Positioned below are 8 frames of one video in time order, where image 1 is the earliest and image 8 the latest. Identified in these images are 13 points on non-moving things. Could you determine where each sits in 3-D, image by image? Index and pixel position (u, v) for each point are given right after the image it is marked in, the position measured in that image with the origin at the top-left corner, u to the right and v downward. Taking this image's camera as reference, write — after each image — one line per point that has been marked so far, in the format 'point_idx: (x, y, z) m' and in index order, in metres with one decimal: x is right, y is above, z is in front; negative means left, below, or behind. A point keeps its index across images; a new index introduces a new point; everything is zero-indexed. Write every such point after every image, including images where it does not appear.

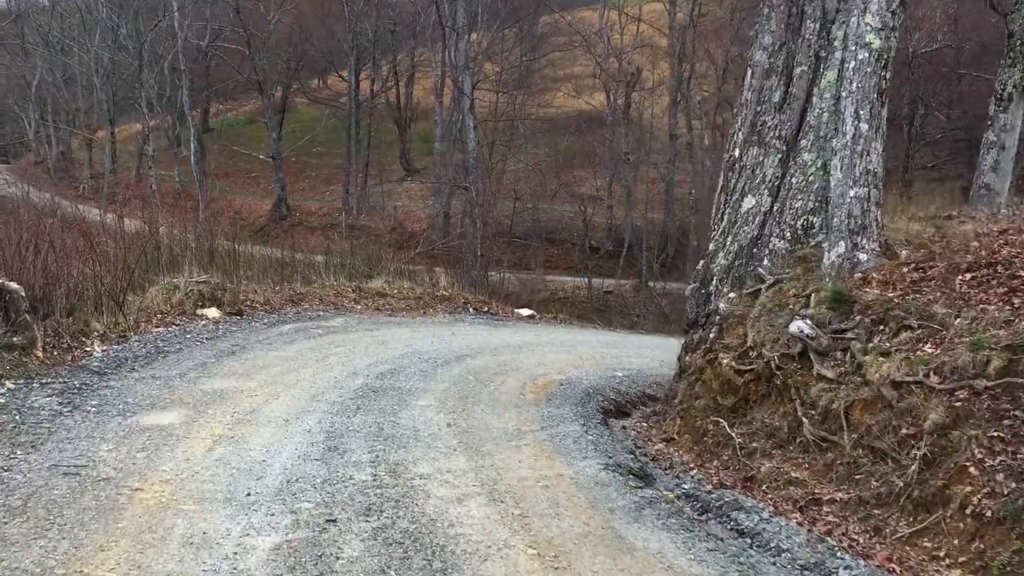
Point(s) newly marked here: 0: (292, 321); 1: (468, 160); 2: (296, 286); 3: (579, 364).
0: (-1.7, -0.3, +7.3) m
1: (-0.8, +2.2, +16.5) m
2: (-2.4, 0.0, +10.4) m
3: (+0.6, -0.6, +7.7) m
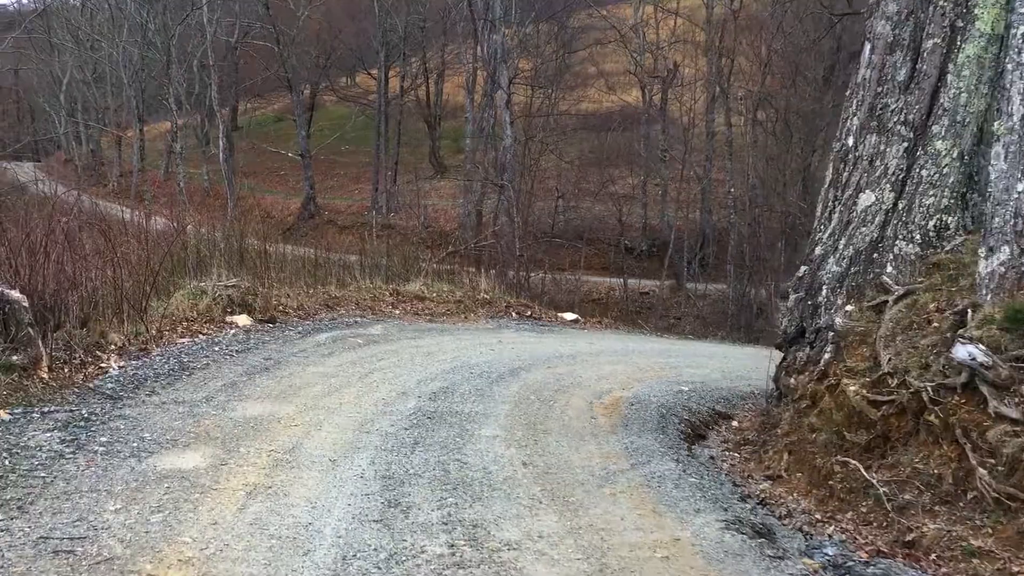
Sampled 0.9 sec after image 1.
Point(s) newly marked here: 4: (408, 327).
0: (-1.3, -0.3, +6.7) m
1: (-0.1, +2.1, +15.8) m
2: (-1.9, 0.0, +9.8) m
3: (+1.0, -0.7, +7.0) m
4: (-0.8, -0.3, +7.7) m
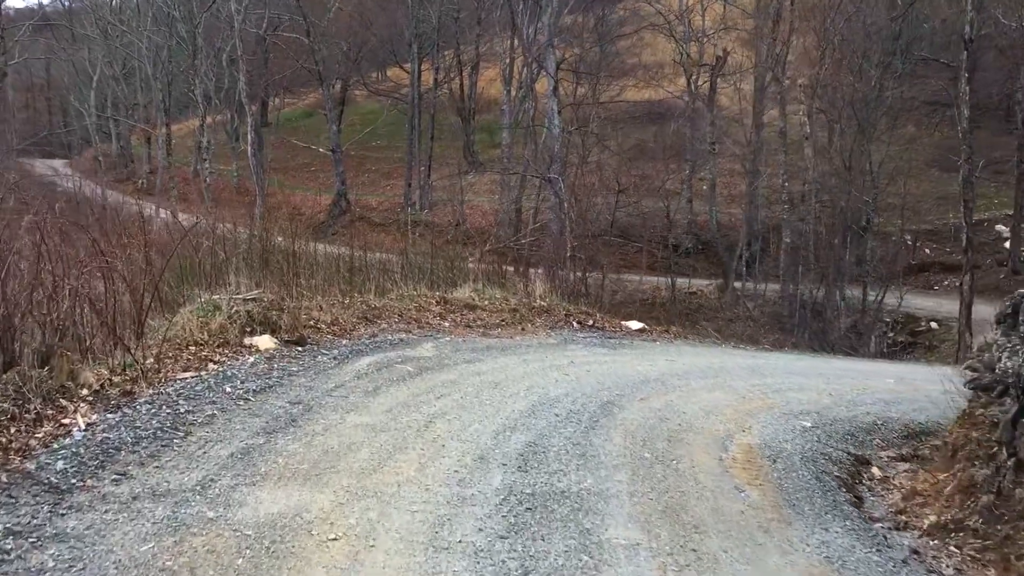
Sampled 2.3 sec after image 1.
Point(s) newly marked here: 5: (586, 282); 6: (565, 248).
0: (-0.8, -0.4, +5.5) m
1: (+0.6, +2.1, +14.6) m
2: (-1.3, -0.1, +8.6) m
3: (+1.5, -0.7, +5.7) m
4: (-0.3, -0.4, +6.5) m
5: (+1.1, +0.1, +13.4) m
6: (+0.7, +0.6, +13.5) m
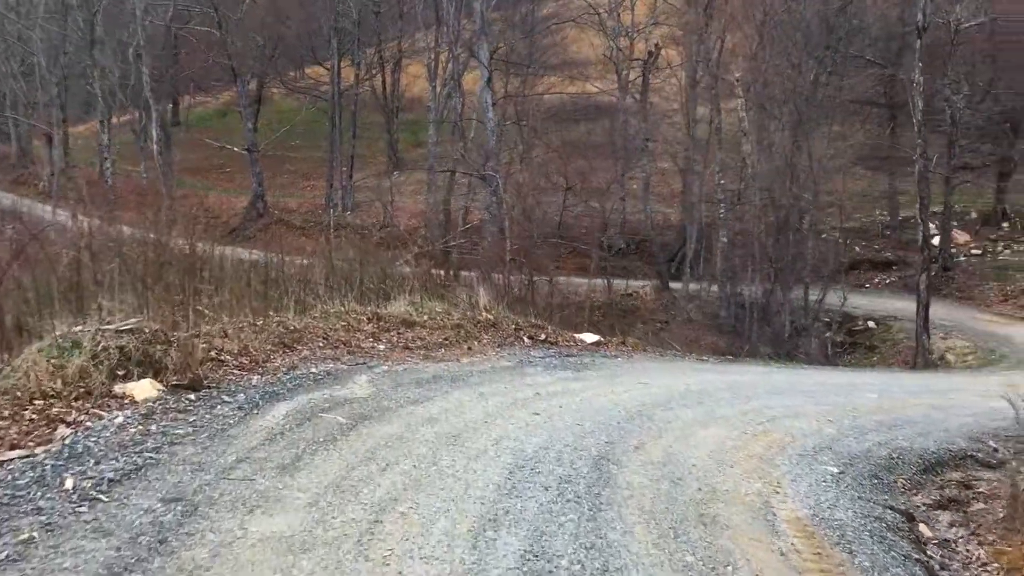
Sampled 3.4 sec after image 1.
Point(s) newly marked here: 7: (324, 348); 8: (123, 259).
0: (-1.0, -0.5, +4.3) m
1: (-0.3, +2.0, +13.4) m
2: (-1.7, -0.2, +7.3) m
3: (+1.3, -0.8, +4.7) m
4: (-0.6, -0.5, +5.3) m
5: (+0.2, 0.0, +12.2) m
6: (-0.1, +0.5, +12.4) m
7: (-1.2, -0.4, +6.0) m
8: (-2.6, +0.2, +6.4) m
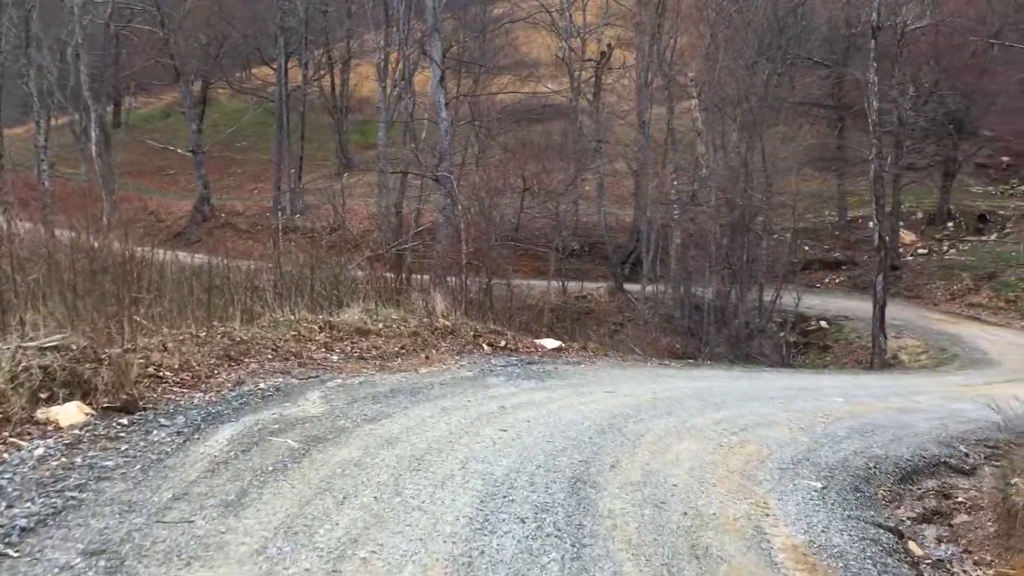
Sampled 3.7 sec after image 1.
0: (-1.2, -0.5, +3.9) m
1: (-1.0, +1.9, +13.1) m
2: (-2.0, -0.3, +6.9) m
3: (+1.1, -0.8, +4.4) m
4: (-0.8, -0.6, +4.9) m
5: (-0.3, -0.1, +11.9) m
6: (-0.7, +0.4, +12.1) m
7: (-1.4, -0.4, +5.6) m
8: (-2.9, +0.1, +5.9) m
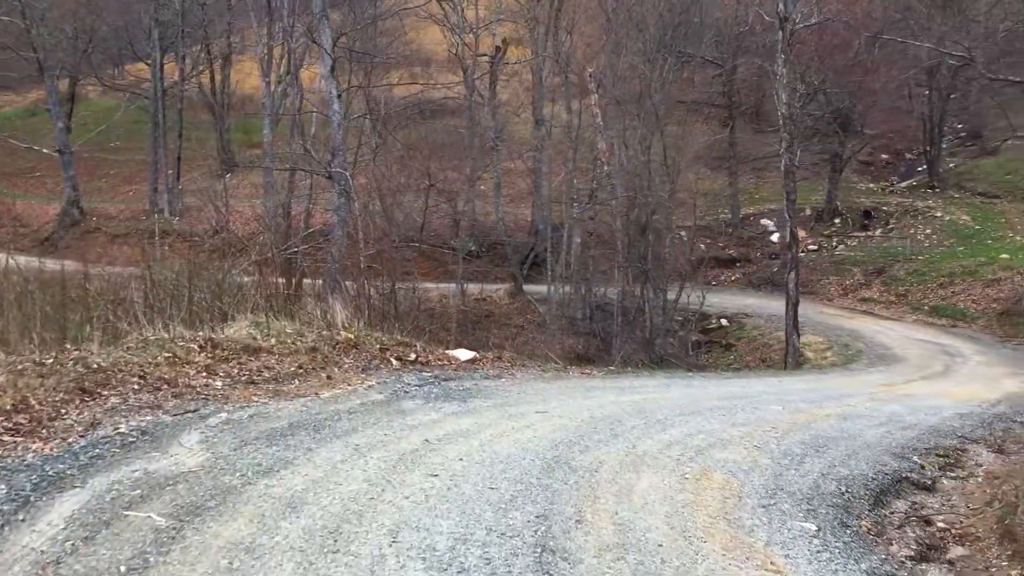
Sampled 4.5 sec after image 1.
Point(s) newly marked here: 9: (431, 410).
0: (-1.4, -0.6, +2.9) m
1: (-2.2, +1.9, +12.1) m
2: (-2.6, -0.4, +5.8) m
3: (+0.8, -0.9, +3.7) m
4: (-1.1, -0.6, +4.0) m
5: (-1.5, -0.1, +11.0) m
6: (-1.8, +0.4, +11.1) m
7: (-1.8, -0.5, +4.6) m
8: (-3.3, 0.0, +4.7) m
9: (-0.4, -0.7, +5.2) m
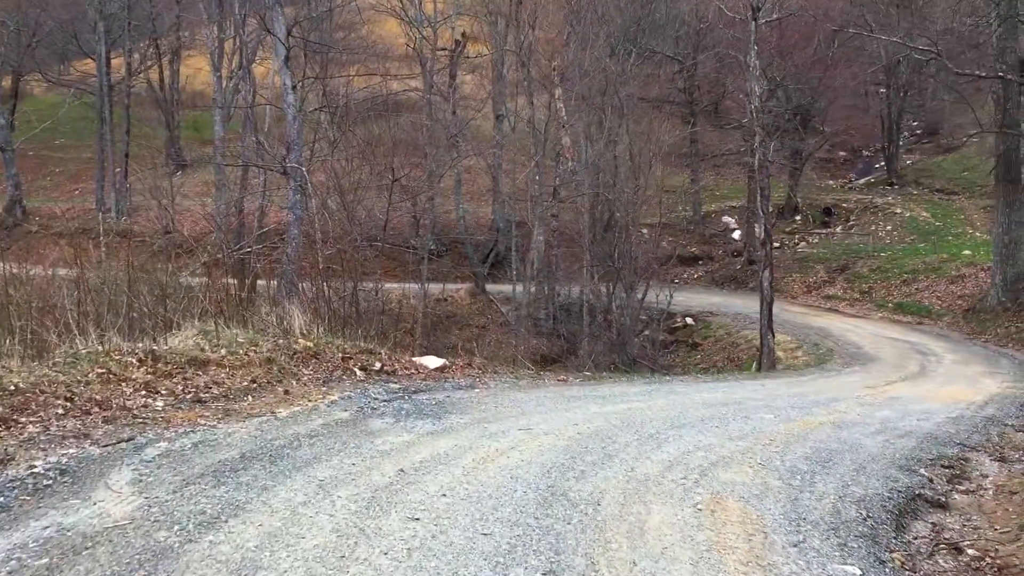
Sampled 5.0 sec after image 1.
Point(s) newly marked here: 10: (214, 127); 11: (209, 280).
0: (-1.3, -0.6, +2.3) m
1: (-2.7, +1.8, +11.4) m
2: (-2.7, -0.4, +5.1) m
3: (+0.8, -0.9, +3.2) m
4: (-1.1, -0.6, +3.4) m
5: (-1.8, -0.1, +10.4) m
6: (-2.2, +0.3, +10.4) m
7: (-1.9, -0.5, +4.0) m
8: (-3.4, 0.0, +4.0) m
9: (-0.5, -0.7, +4.6) m
10: (-6.0, +3.2, +19.0) m
11: (-2.5, +0.1, +7.9) m
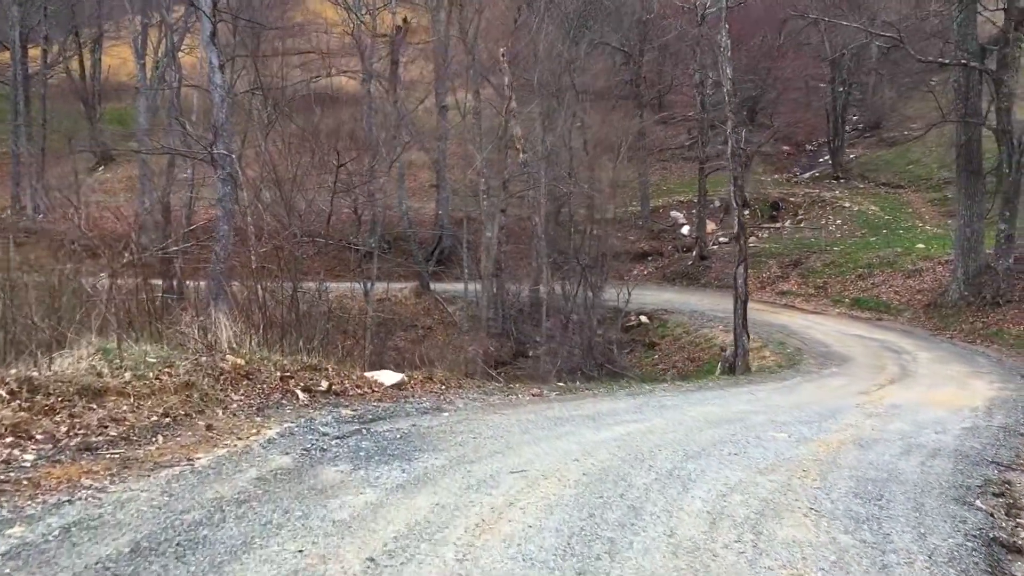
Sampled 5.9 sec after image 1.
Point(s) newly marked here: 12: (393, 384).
0: (-1.2, -0.7, +1.1) m
1: (-3.1, +1.8, +10.1) m
2: (-2.7, -0.4, +3.8) m
3: (+0.9, -0.9, +2.1) m
4: (-1.1, -0.7, +2.2) m
5: (-2.2, -0.2, +9.1) m
6: (-2.6, +0.3, +9.2) m
7: (-1.8, -0.6, +2.7) m
8: (-3.4, -0.1, +2.7) m
9: (-0.5, -0.7, +3.5) m
10: (-6.9, +3.2, +17.4) m
11: (-2.7, 0.0, +6.6) m
12: (-0.8, -0.6, +6.4) m
